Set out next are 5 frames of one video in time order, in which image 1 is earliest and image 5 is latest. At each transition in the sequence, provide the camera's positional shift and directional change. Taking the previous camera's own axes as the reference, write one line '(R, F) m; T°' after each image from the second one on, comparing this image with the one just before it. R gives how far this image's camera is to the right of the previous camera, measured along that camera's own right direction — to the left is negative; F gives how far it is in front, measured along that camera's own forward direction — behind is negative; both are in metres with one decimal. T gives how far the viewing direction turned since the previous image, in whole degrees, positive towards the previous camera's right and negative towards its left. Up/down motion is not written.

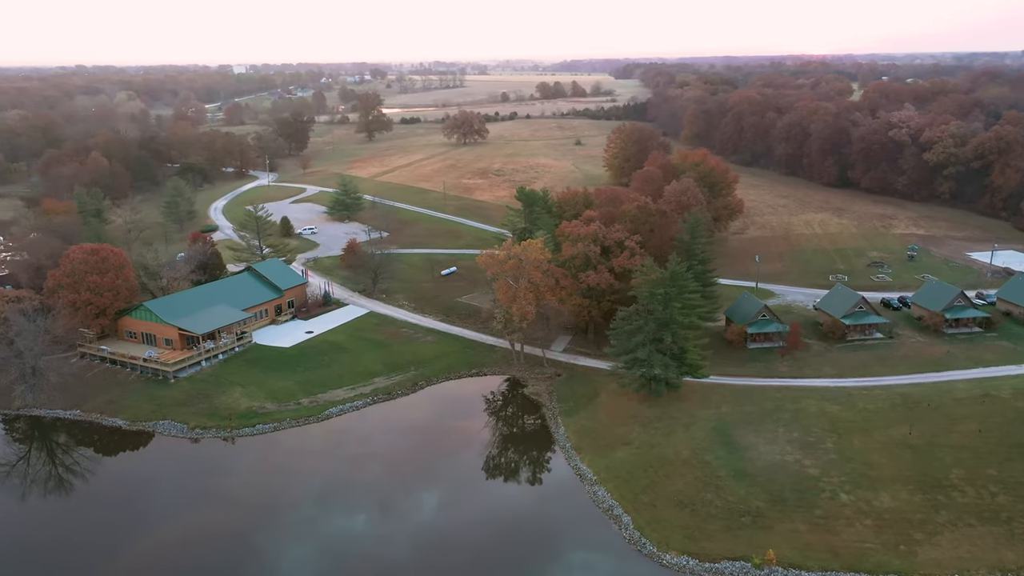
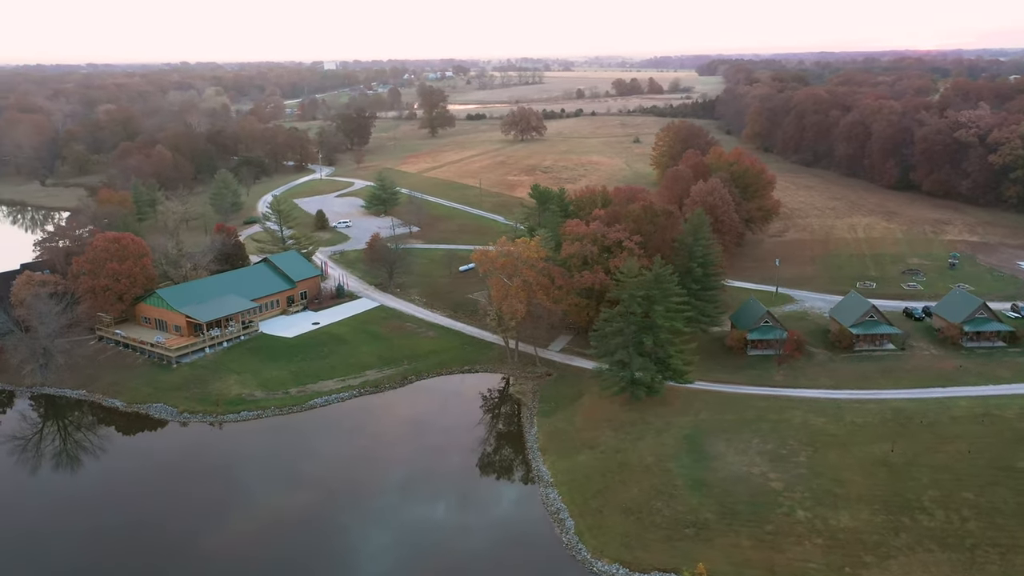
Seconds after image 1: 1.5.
(+5.4, +0.4) m; -6°
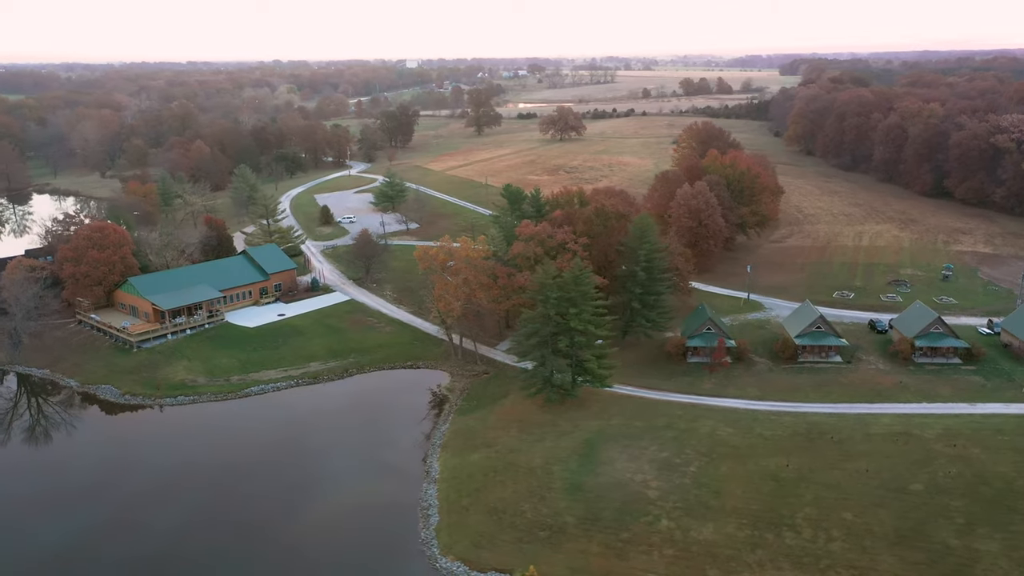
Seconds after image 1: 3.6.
(+8.3, 0.0) m; -6°
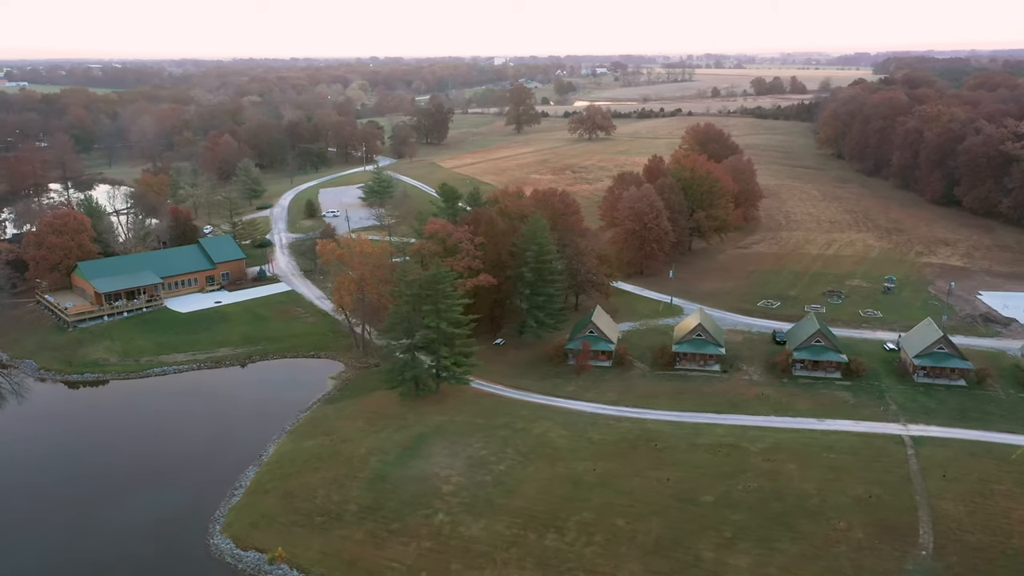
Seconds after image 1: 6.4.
(+12.0, -0.3) m; -7°
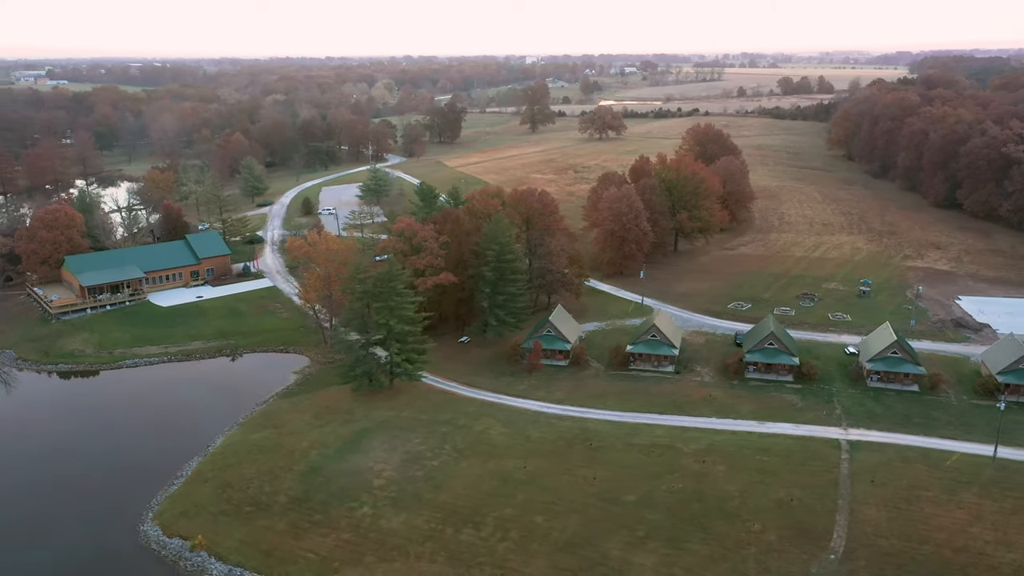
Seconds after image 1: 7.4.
(+4.4, -0.3) m; -2°
